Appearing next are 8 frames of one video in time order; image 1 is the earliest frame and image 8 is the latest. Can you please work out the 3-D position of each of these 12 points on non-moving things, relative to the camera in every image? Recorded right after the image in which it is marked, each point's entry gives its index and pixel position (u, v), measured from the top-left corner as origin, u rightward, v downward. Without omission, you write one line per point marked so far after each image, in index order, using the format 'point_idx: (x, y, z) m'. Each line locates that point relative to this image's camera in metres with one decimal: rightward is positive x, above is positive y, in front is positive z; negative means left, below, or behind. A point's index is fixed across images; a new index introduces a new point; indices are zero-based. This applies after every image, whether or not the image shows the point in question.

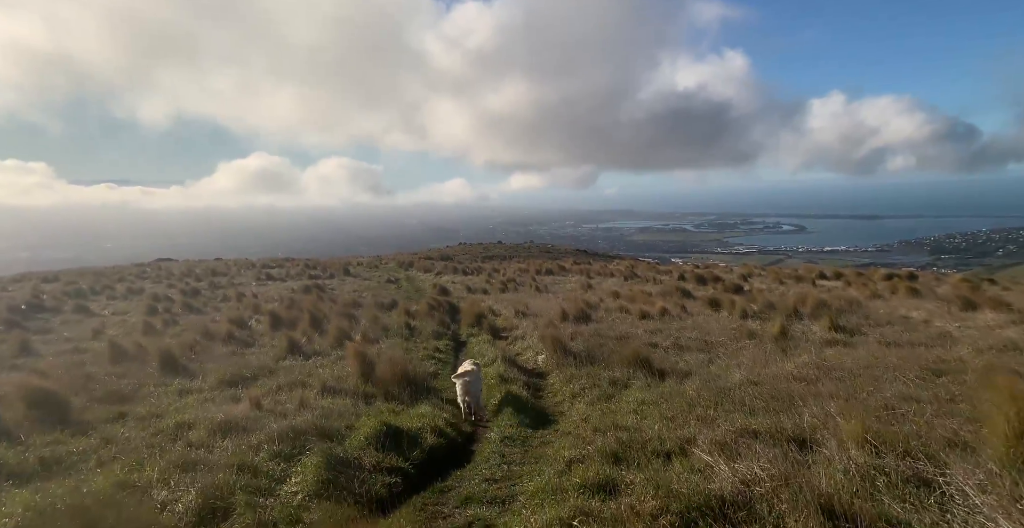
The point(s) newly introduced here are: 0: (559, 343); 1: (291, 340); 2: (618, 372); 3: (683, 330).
0: (+1.2, -2.0, +16.7) m
1: (-6.5, -2.2, +19.4) m
2: (+2.1, -2.1, +13.1) m
3: (+5.0, -1.9, +19.2) m
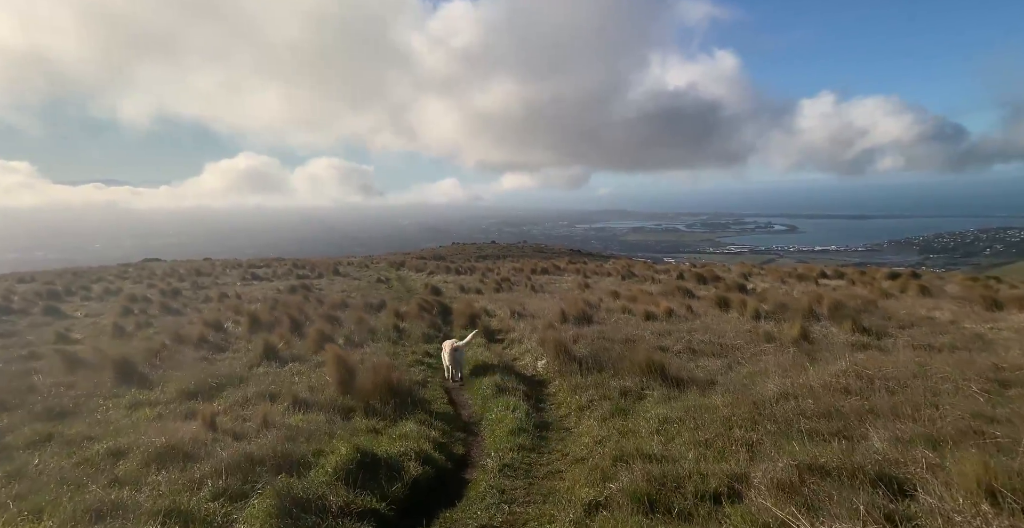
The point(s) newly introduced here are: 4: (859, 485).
0: (+1.1, -1.9, +15.2) m
1: (-6.6, -2.2, +17.8) m
2: (+2.1, -2.1, +11.7) m
3: (+4.9, -1.8, +17.8) m
4: (+3.8, -2.5, +7.2) m
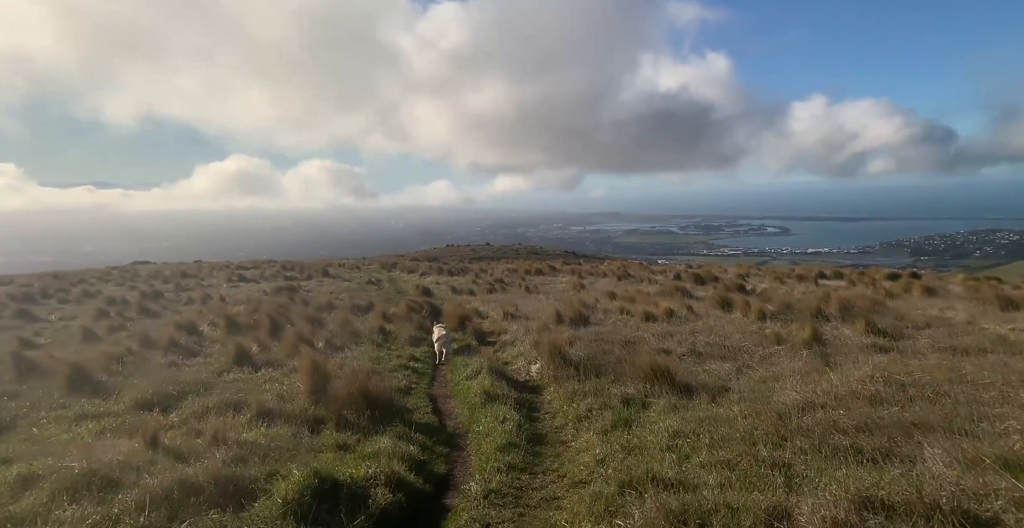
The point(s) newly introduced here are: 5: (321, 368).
0: (+0.9, -1.8, +14.1) m
1: (-6.9, -2.1, +16.6) m
2: (+1.9, -2.0, +10.6) m
3: (+4.7, -1.8, +16.7) m
4: (+3.7, -2.4, +6.1) m
5: (-3.8, -2.1, +12.9) m
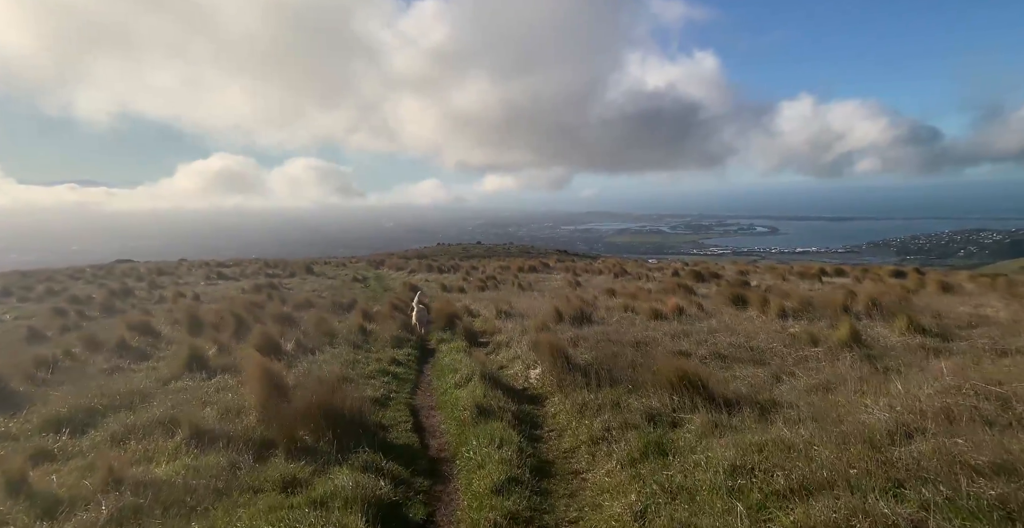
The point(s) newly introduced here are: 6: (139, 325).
0: (+0.8, -1.6, +12.1) m
1: (-7.0, -1.9, +14.6) m
2: (+1.9, -1.8, +8.6) m
3: (+4.5, -1.5, +14.8) m
4: (+3.7, -2.2, +4.2) m
5: (-3.9, -1.9, +10.9) m
6: (-11.2, -1.8, +19.7) m
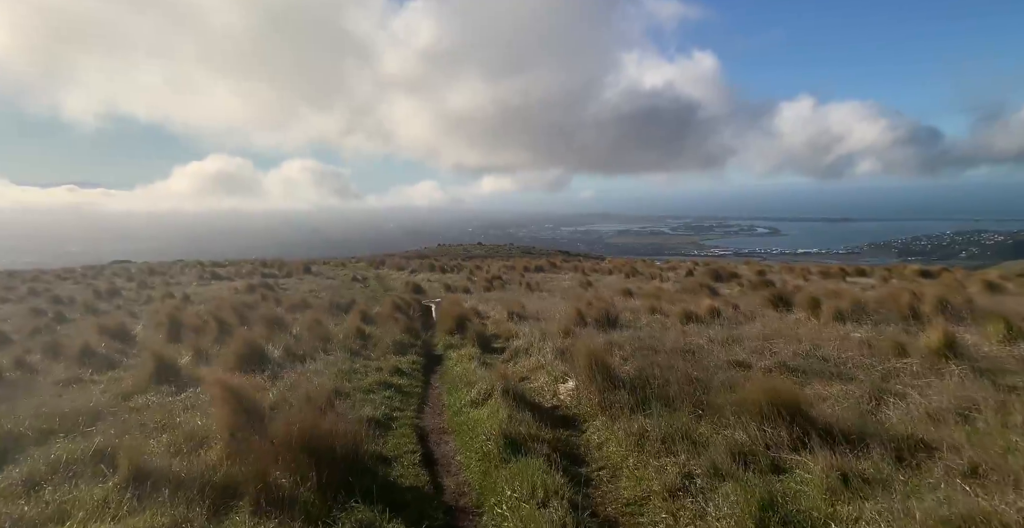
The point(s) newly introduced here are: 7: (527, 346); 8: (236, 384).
0: (+1.2, -1.5, +10.1) m
1: (-6.6, -1.8, +12.5) m
2: (+2.3, -1.7, +6.6) m
3: (+4.9, -1.4, +12.8) m
4: (+4.1, -2.0, +2.2) m
5: (-3.5, -1.8, +8.9) m
6: (-10.7, -1.7, +17.7) m
7: (+0.3, -1.8, +14.2) m
8: (-4.0, -1.7, +9.6) m
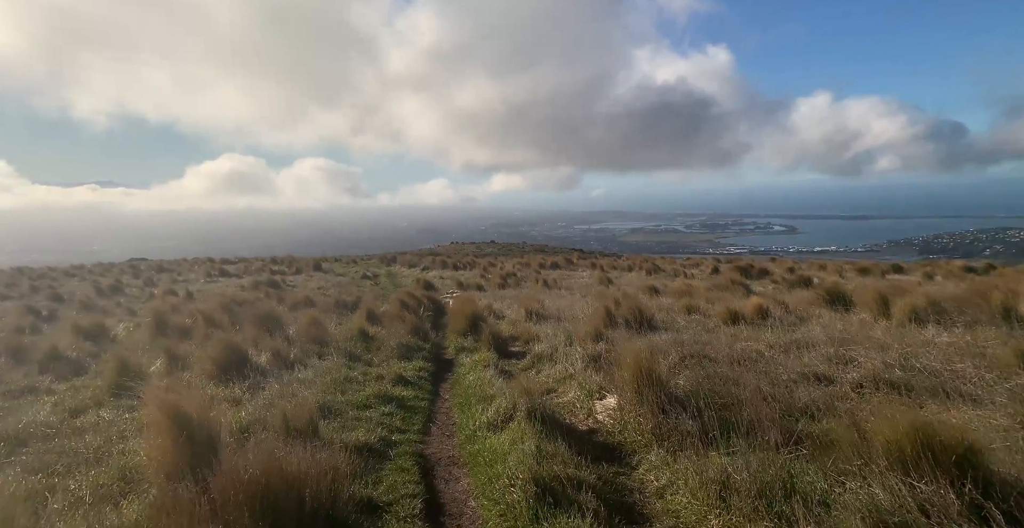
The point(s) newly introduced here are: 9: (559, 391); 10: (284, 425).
0: (+1.6, -1.4, +8.1) m
1: (-6.2, -1.7, +10.7) m
2: (+2.5, -1.5, +4.6) m
3: (+5.3, -1.3, +10.7) m
4: (+4.3, -1.9, +0.2) m
5: (-3.2, -1.6, +7.0) m
6: (-10.2, -1.5, +16.0) m
7: (+0.7, -1.6, +12.2) m
8: (-3.7, -1.6, +7.8) m
9: (+0.7, -1.8, +9.5) m
10: (-2.6, -1.8, +7.6) m
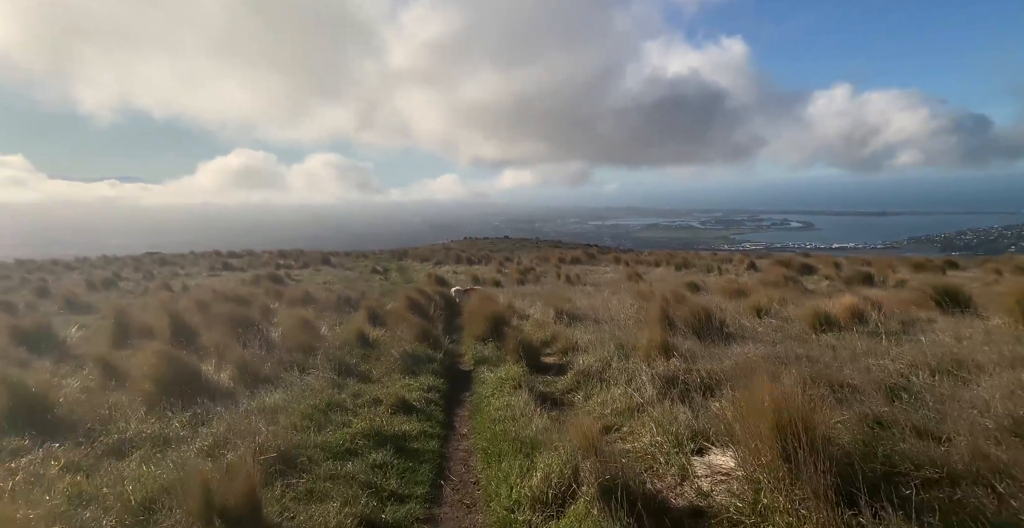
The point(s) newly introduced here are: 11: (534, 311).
0: (+2.0, -1.2, +5.2) m
1: (-5.7, -1.5, +8.0) m
2: (+2.9, -1.4, +1.6) m
3: (+5.8, -1.2, +7.7) m
4: (+4.6, -1.8, -2.8) m
5: (-2.7, -1.5, +4.2) m
6: (-9.6, -1.3, +13.3) m
7: (+1.3, -1.4, +9.3) m
8: (-3.2, -1.4, +5.0) m
9: (+1.2, -1.7, +6.5) m
10: (-2.2, -1.6, +4.7) m
11: (+0.5, -1.2, +17.4) m
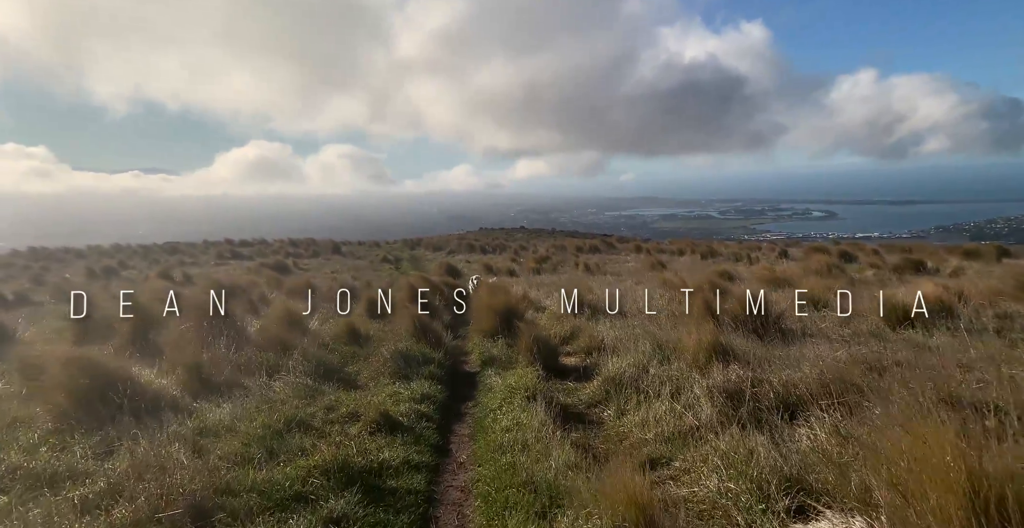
0: (+2.0, -1.1, +3.3) m
1: (-5.6, -1.3, +6.2) m
2: (+2.8, -1.3, -0.3) m
3: (+5.9, -1.0, +5.6) m
4: (+4.4, -1.8, -4.8) m
5: (-2.7, -1.4, +2.4) m
6: (-9.4, -1.0, +11.7) m
7: (+1.4, -1.2, +7.4) m
8: (-3.2, -1.3, +3.2) m
9: (+1.2, -1.5, +4.6) m
10: (-2.1, -1.5, +2.9) m
11: (+0.9, -0.9, +15.6) m
